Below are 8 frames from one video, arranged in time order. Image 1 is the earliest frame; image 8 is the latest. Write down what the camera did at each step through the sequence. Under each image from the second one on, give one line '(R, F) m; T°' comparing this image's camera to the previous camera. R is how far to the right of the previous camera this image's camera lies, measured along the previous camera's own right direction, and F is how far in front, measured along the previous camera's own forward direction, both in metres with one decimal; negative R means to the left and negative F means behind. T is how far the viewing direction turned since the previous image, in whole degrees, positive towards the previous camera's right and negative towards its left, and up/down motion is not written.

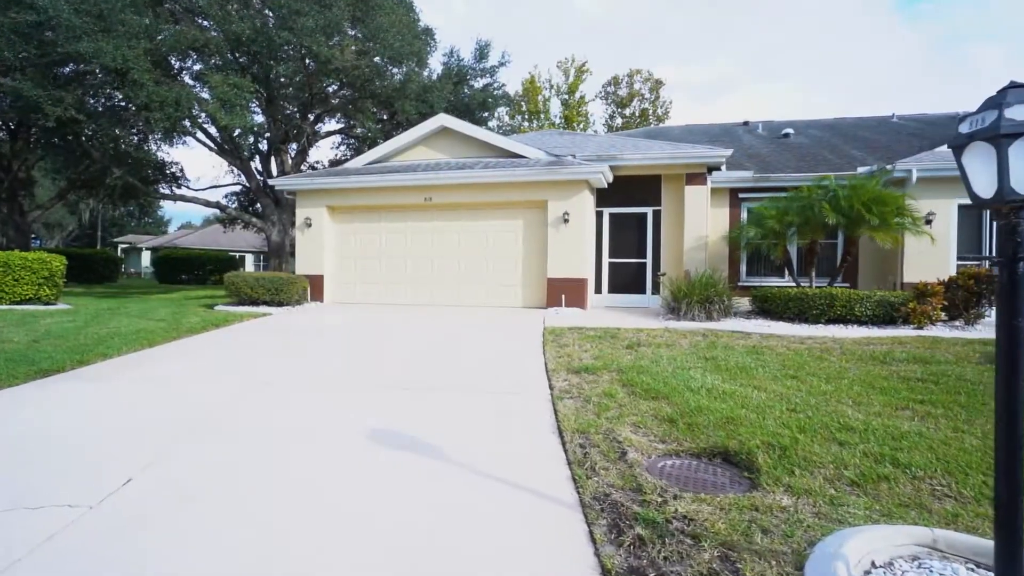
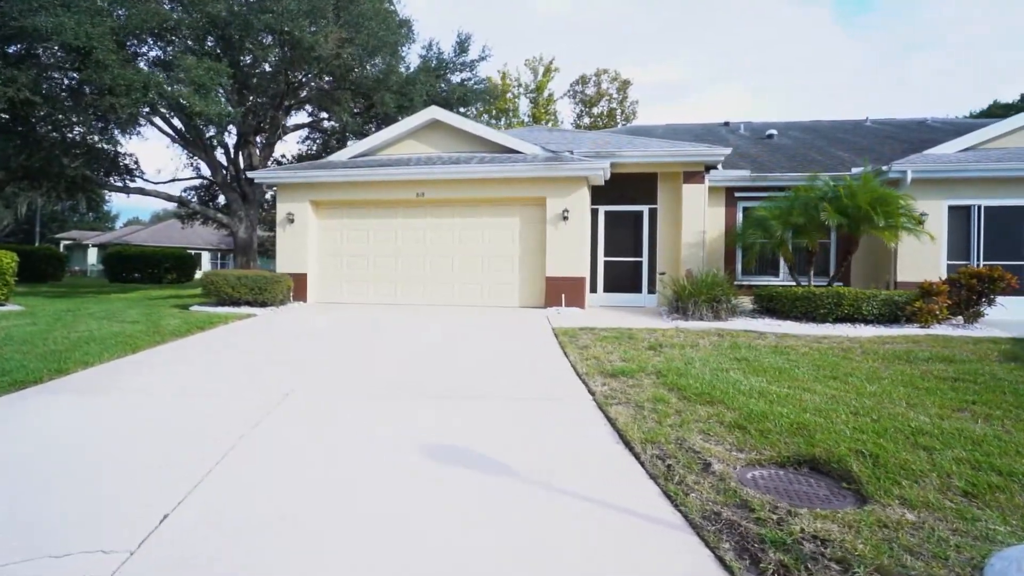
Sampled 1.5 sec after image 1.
(-0.9, +0.4) m; +4°
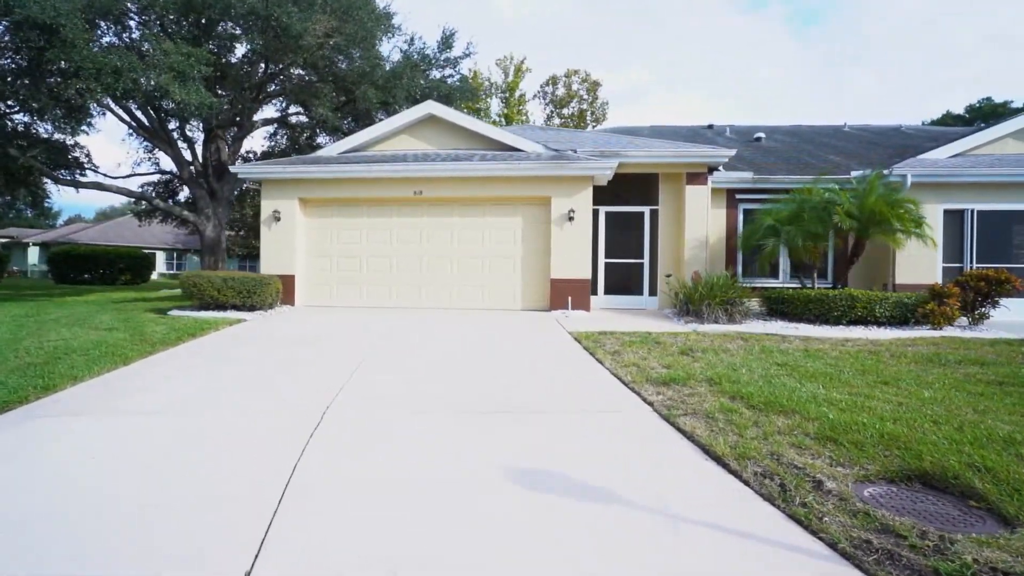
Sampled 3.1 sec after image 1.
(-1.0, +0.5) m; +4°
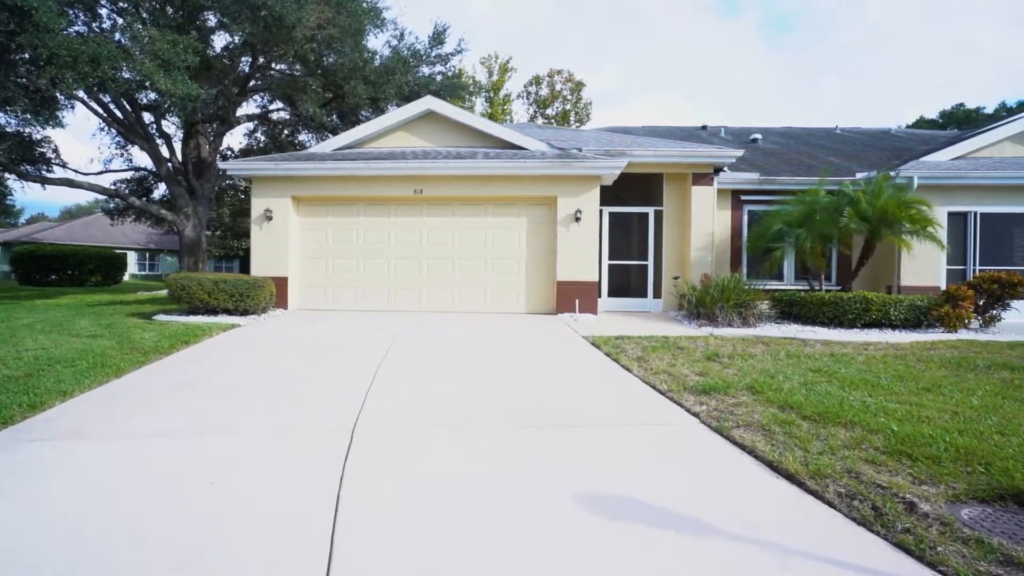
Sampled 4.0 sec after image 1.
(-0.6, +0.4) m; +2°
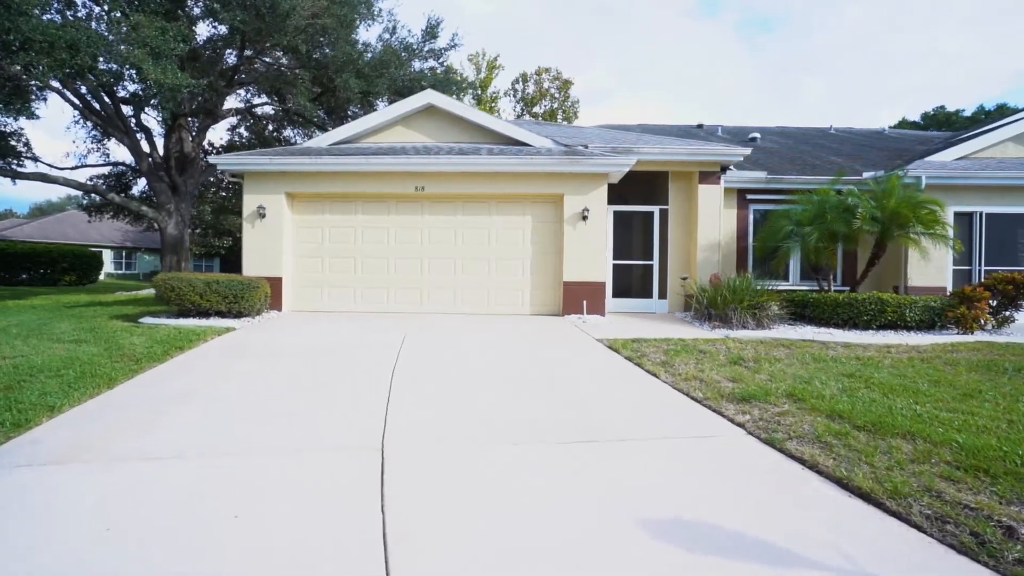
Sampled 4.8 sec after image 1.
(-0.5, +0.4) m; +2°
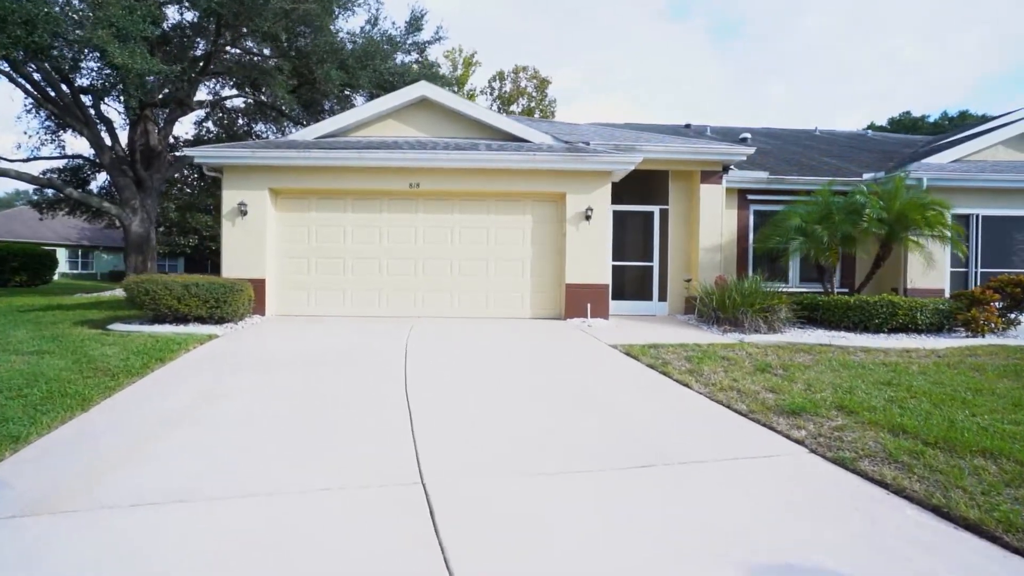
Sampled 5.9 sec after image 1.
(-0.6, +0.6) m; +3°
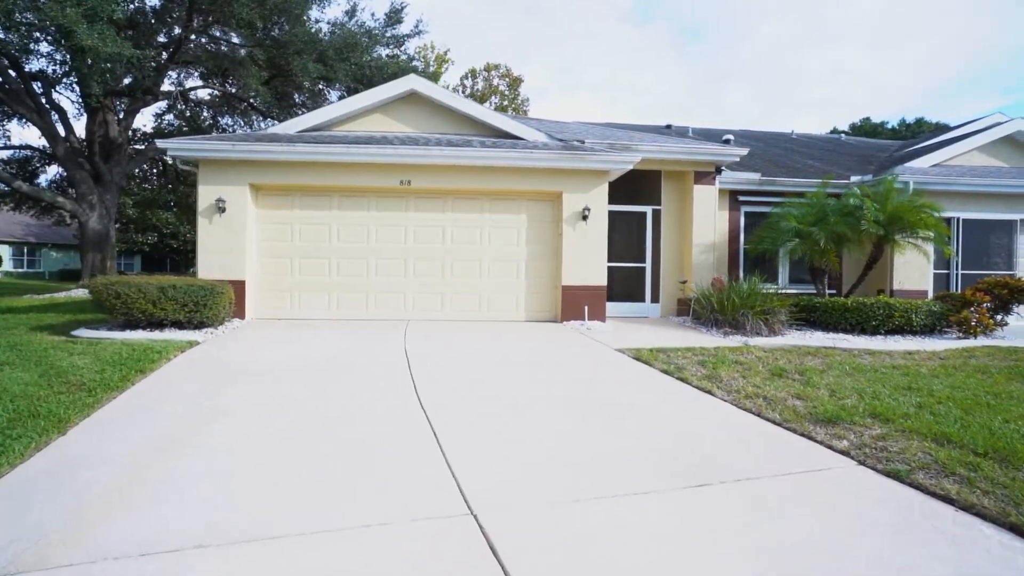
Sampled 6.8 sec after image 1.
(-0.6, +0.4) m; +4°
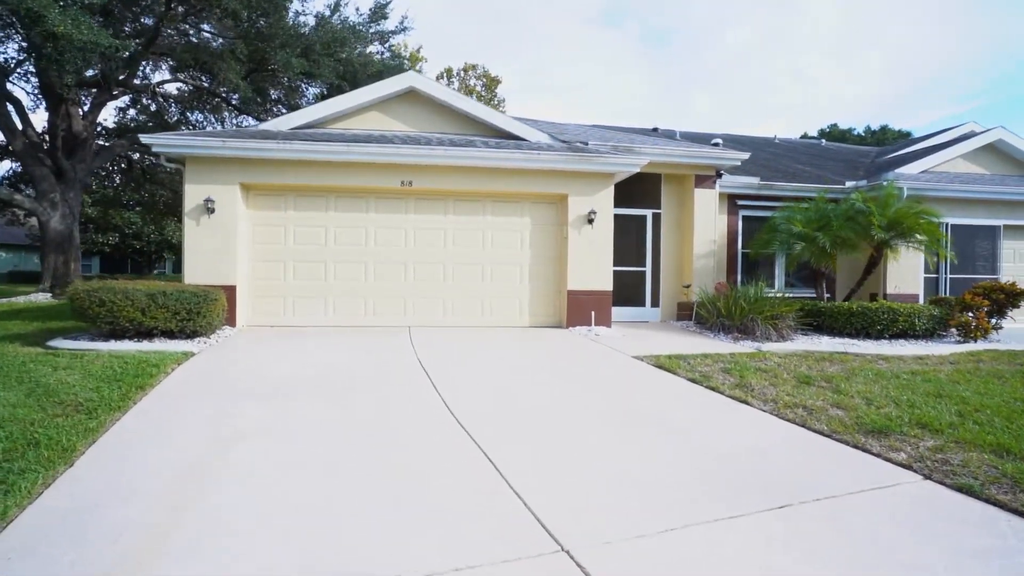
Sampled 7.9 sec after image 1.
(-0.7, +0.3) m; +3°
